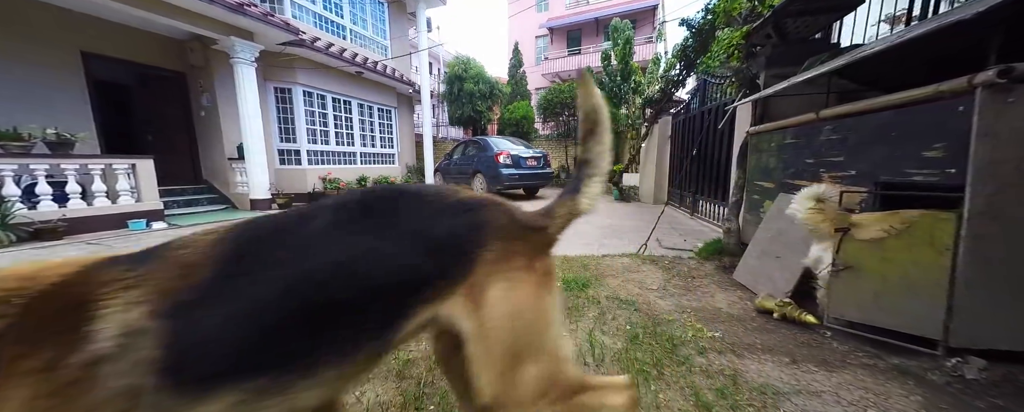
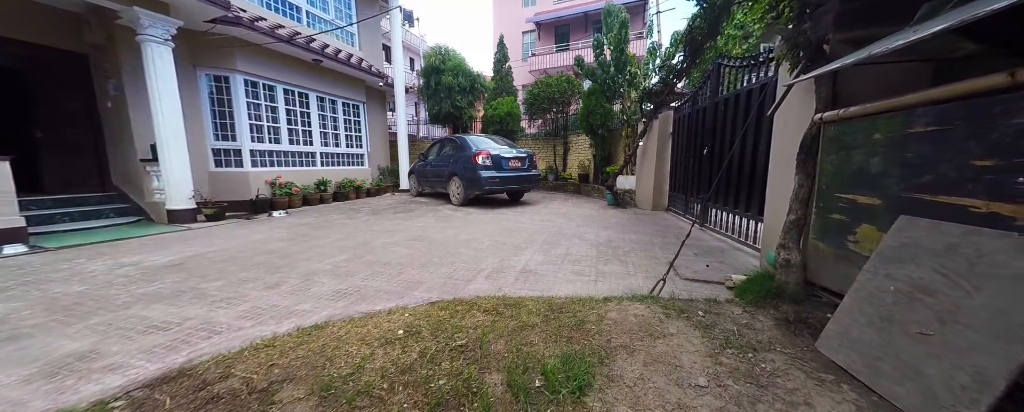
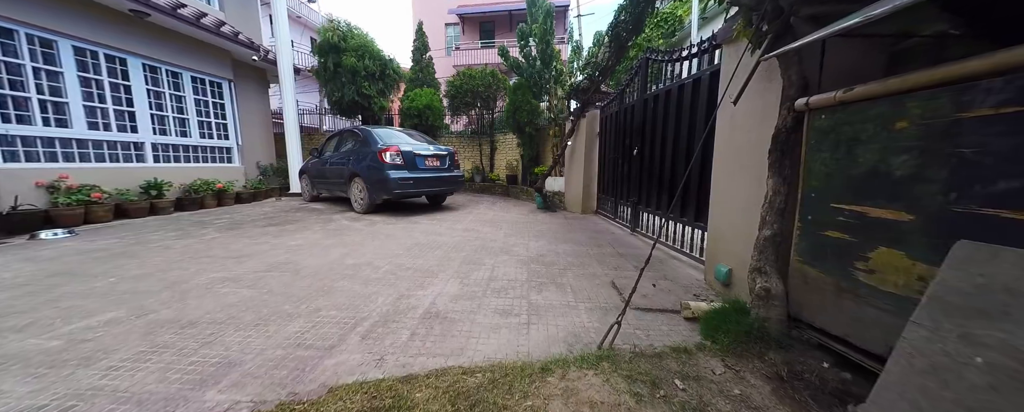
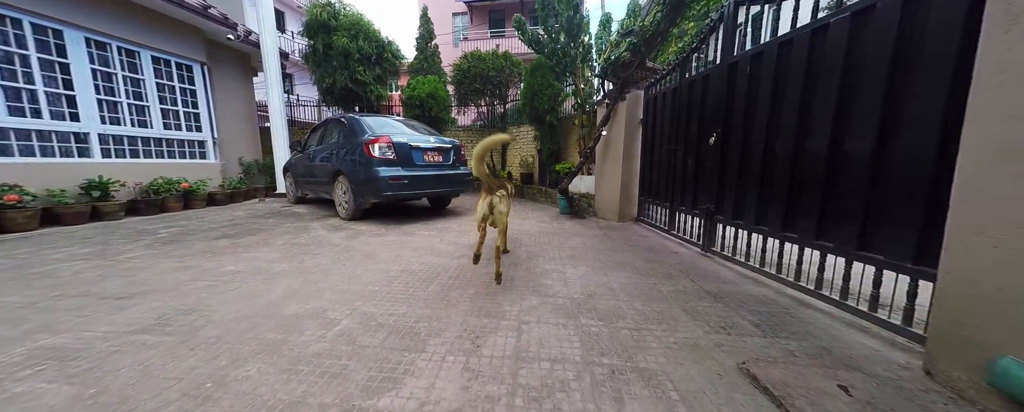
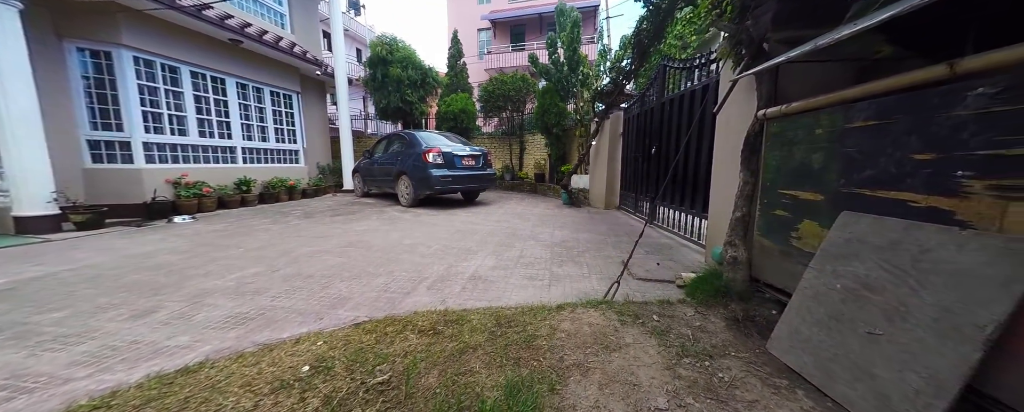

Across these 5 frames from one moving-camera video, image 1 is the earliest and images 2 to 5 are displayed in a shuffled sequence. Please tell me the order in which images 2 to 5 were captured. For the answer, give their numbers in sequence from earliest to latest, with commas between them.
2, 5, 3, 4
